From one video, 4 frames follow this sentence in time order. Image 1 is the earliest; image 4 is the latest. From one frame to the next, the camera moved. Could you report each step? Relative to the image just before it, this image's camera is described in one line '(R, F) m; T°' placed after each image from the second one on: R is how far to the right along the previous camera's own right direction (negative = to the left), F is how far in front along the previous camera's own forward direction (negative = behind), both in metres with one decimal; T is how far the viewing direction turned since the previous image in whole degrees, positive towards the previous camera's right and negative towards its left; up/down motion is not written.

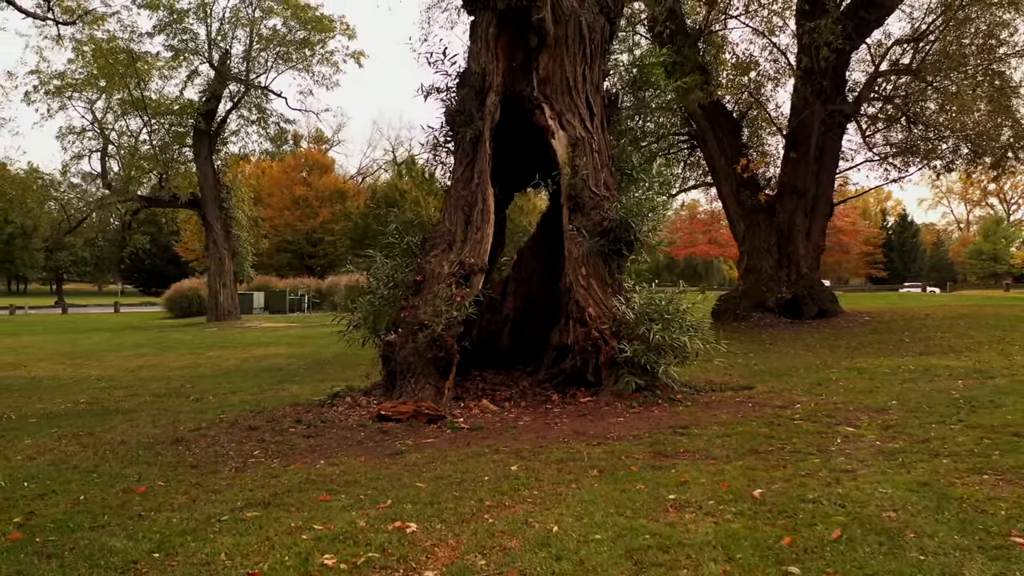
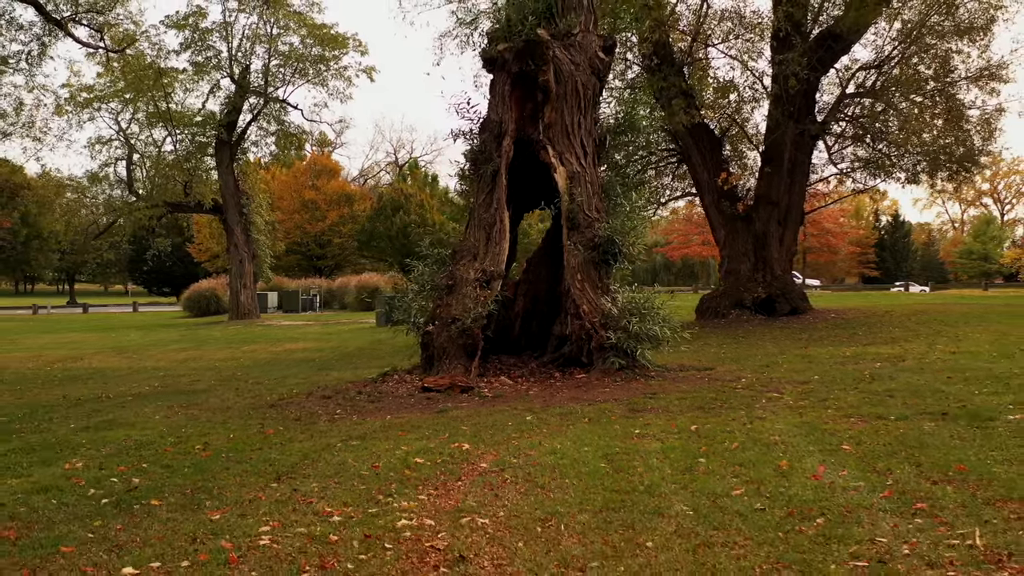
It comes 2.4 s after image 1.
(-0.2, -2.3) m; 0°
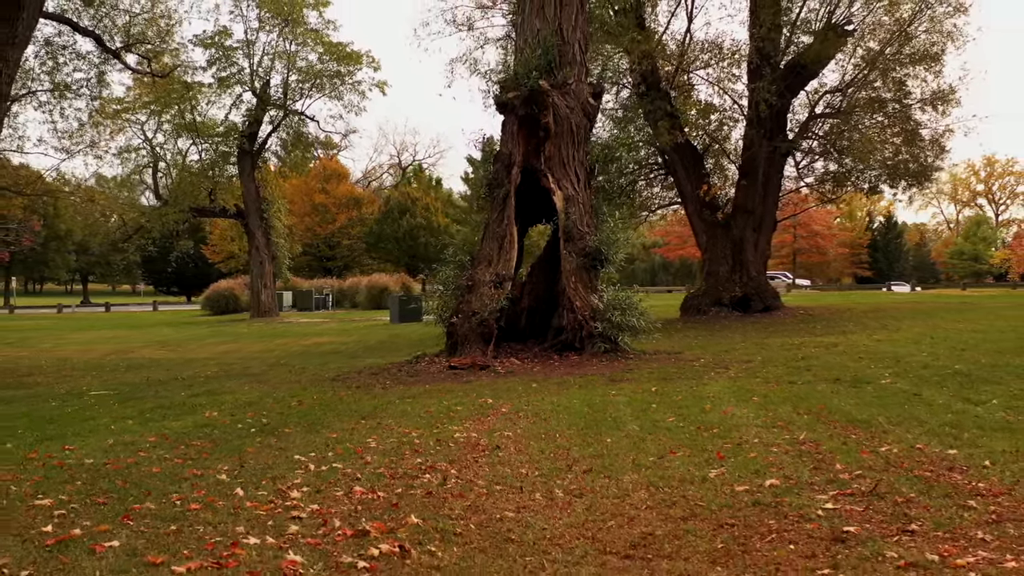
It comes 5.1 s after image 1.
(-0.1, -2.7) m; 0°
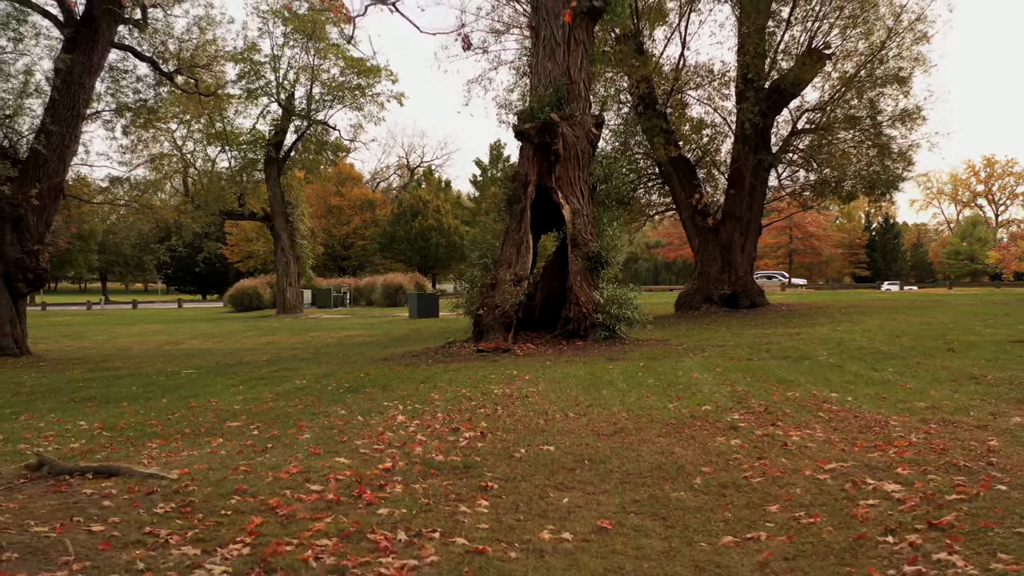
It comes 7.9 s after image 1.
(-0.3, -2.8) m; 0°
